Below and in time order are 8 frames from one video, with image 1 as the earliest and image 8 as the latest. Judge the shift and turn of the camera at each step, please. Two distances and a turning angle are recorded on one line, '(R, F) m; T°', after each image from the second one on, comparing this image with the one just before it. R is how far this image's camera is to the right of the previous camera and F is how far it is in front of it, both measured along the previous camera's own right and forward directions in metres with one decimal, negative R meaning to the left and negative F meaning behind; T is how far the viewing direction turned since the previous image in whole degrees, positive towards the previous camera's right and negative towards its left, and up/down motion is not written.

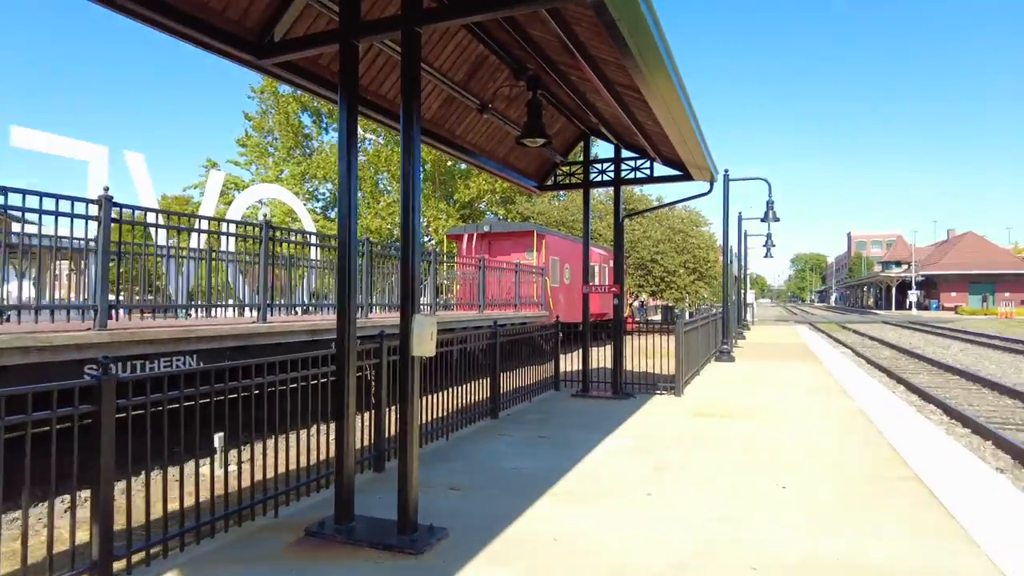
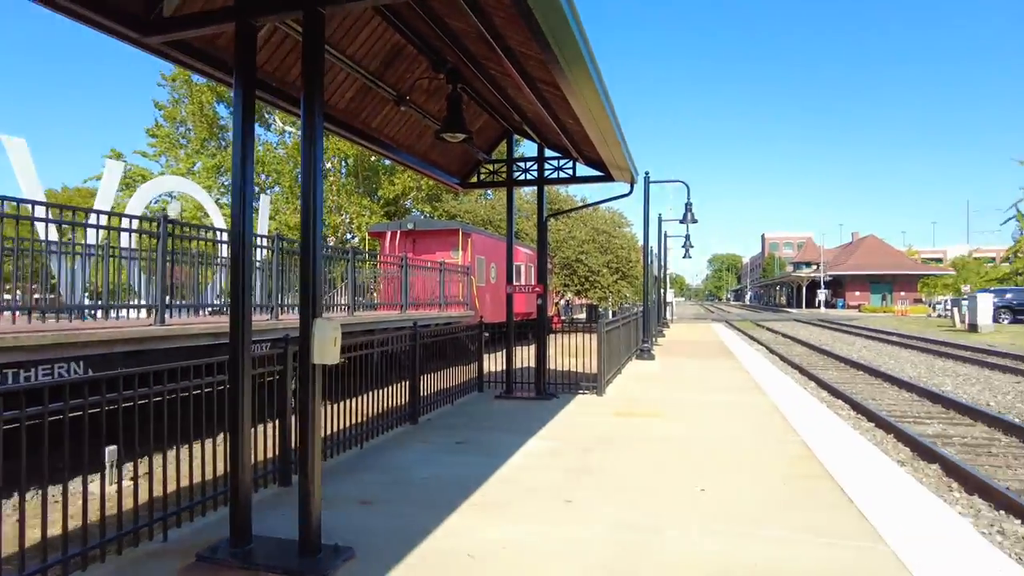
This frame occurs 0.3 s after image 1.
(+0.1, +0.2) m; +6°
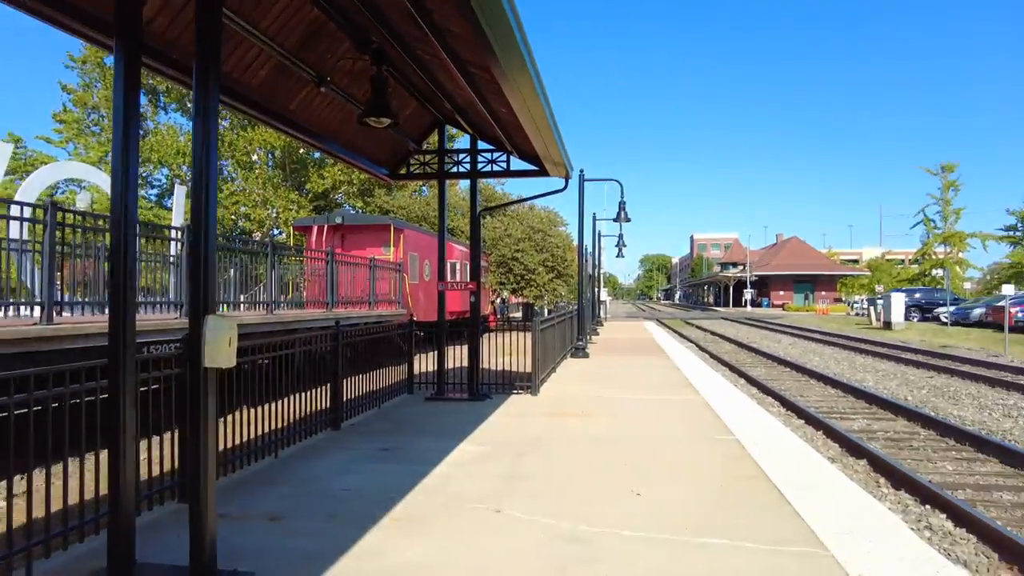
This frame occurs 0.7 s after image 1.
(+0.1, +0.4) m; +6°
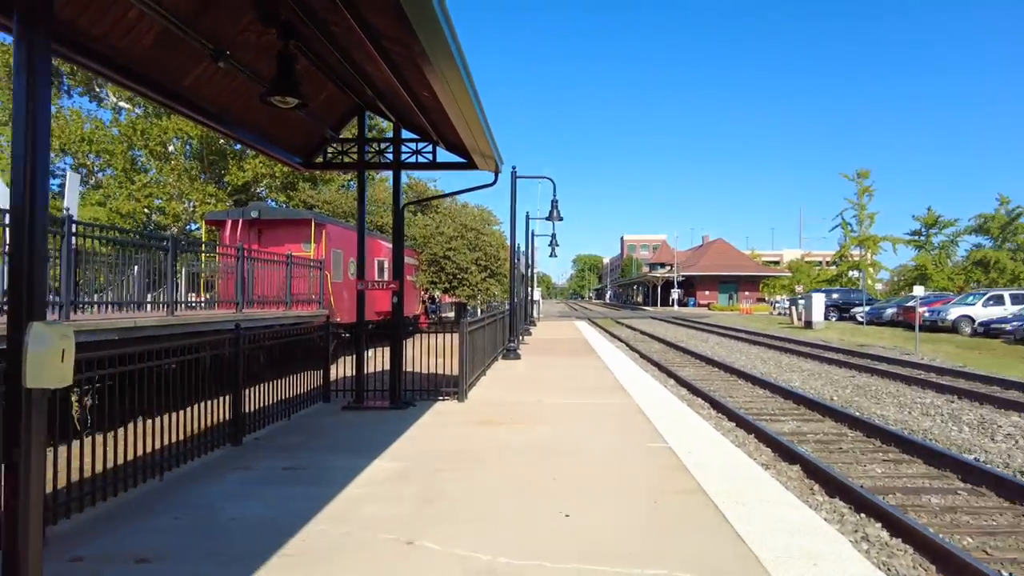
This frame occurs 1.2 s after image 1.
(+0.1, +0.6) m; +6°
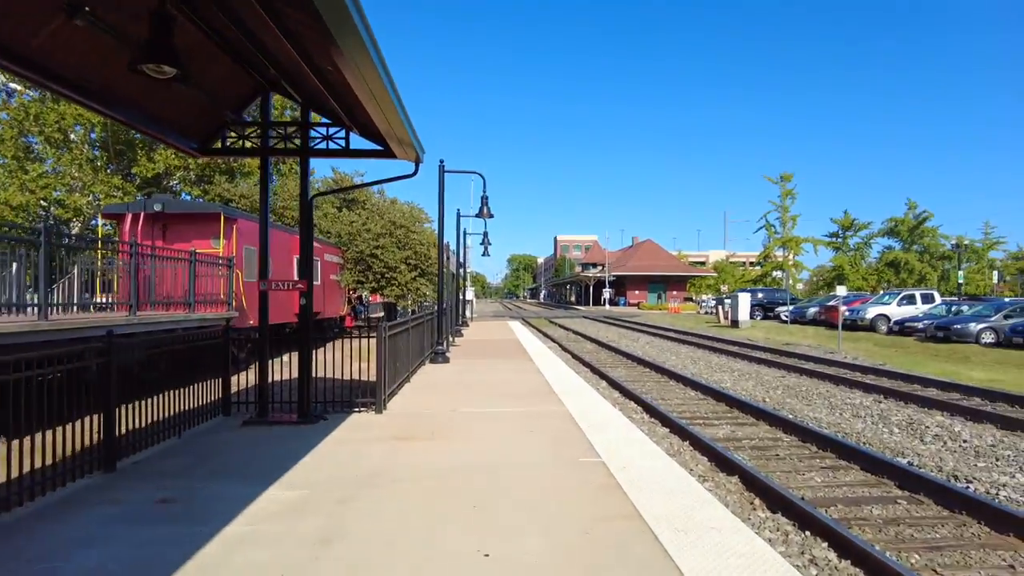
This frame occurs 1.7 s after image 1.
(+0.2, +0.7) m; +6°
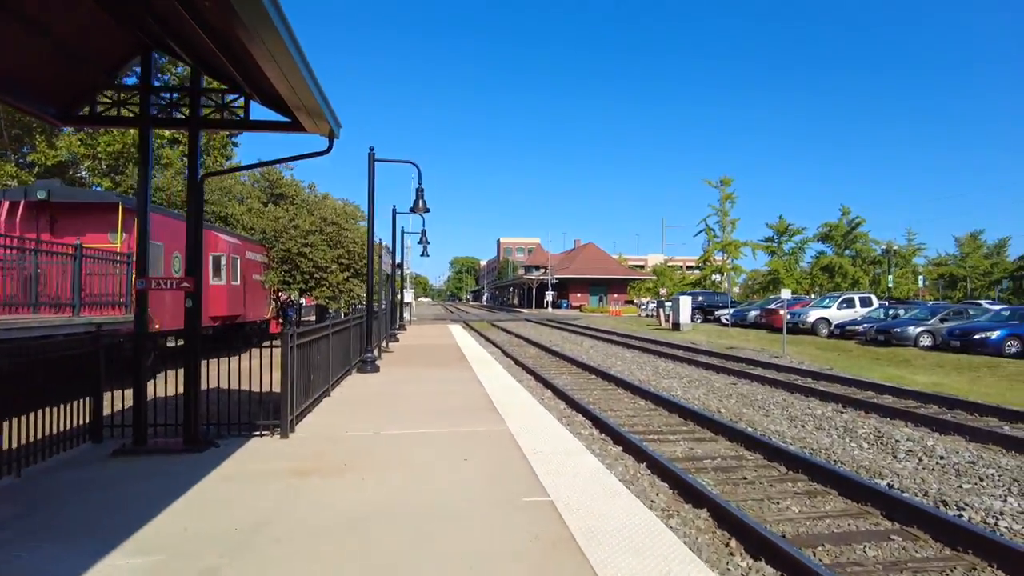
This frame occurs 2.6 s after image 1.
(+0.1, +1.2) m; +5°
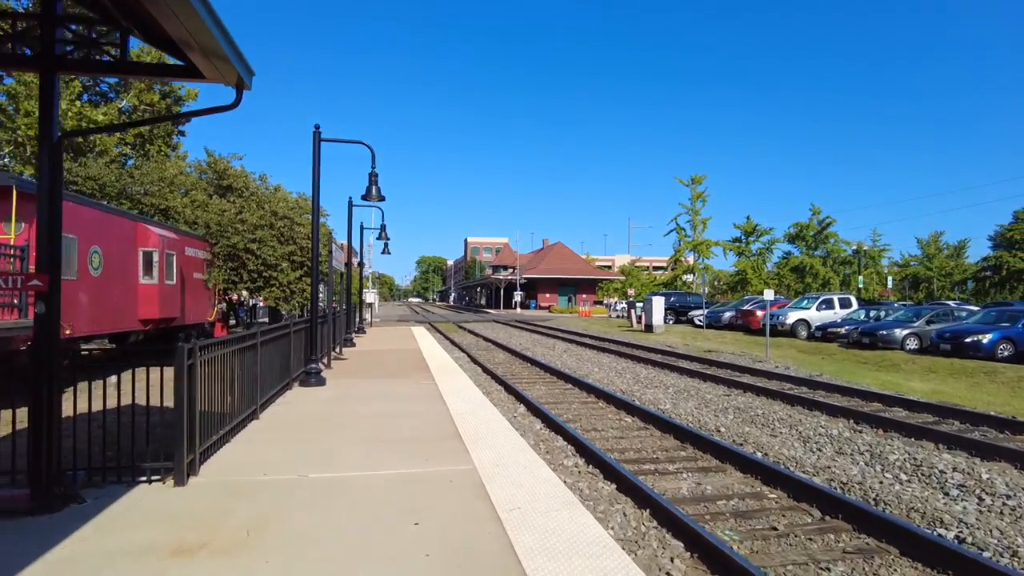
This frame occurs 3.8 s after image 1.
(0.0, +1.7) m; +3°
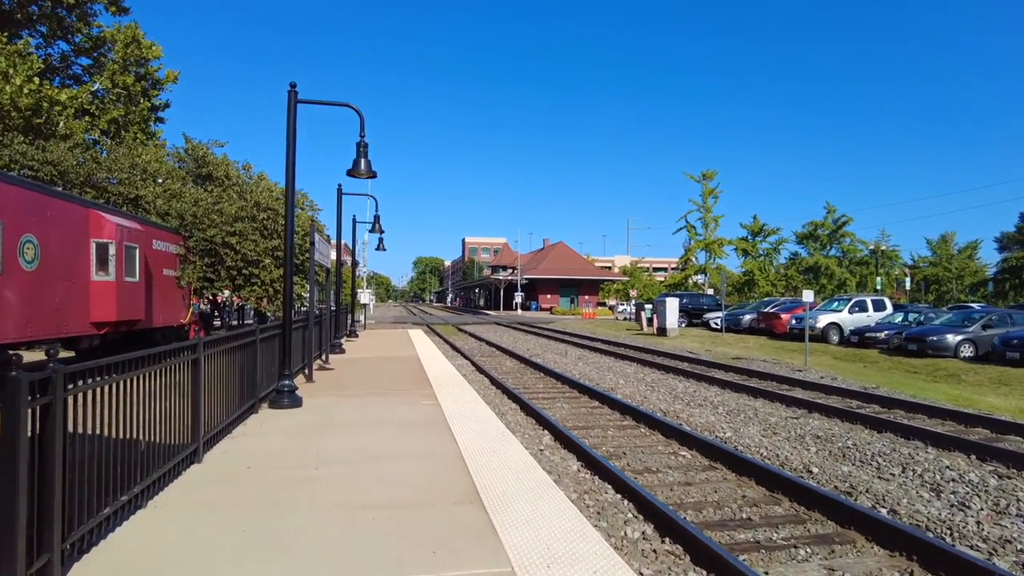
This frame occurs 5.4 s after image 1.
(-0.4, +2.4) m; 0°
